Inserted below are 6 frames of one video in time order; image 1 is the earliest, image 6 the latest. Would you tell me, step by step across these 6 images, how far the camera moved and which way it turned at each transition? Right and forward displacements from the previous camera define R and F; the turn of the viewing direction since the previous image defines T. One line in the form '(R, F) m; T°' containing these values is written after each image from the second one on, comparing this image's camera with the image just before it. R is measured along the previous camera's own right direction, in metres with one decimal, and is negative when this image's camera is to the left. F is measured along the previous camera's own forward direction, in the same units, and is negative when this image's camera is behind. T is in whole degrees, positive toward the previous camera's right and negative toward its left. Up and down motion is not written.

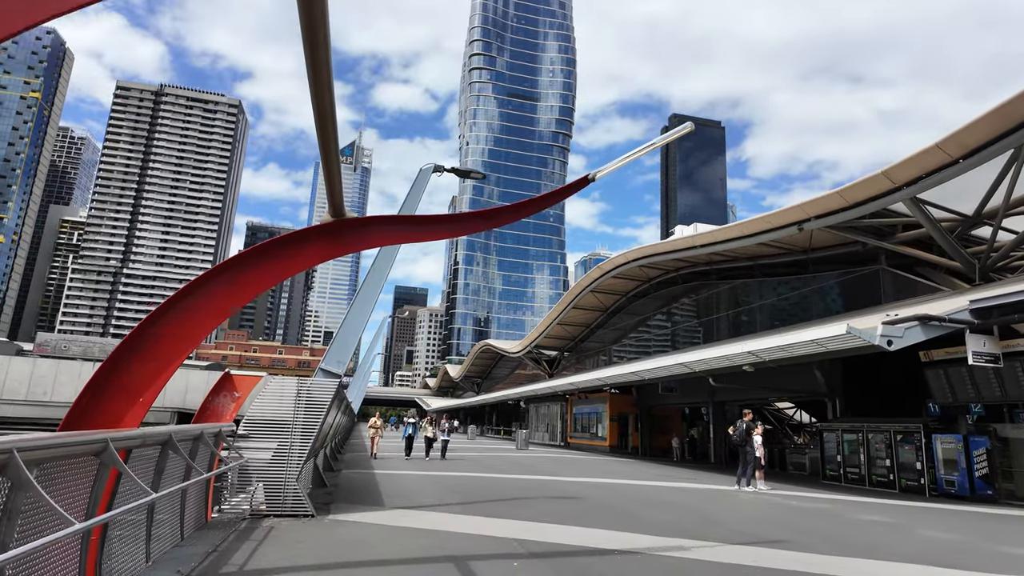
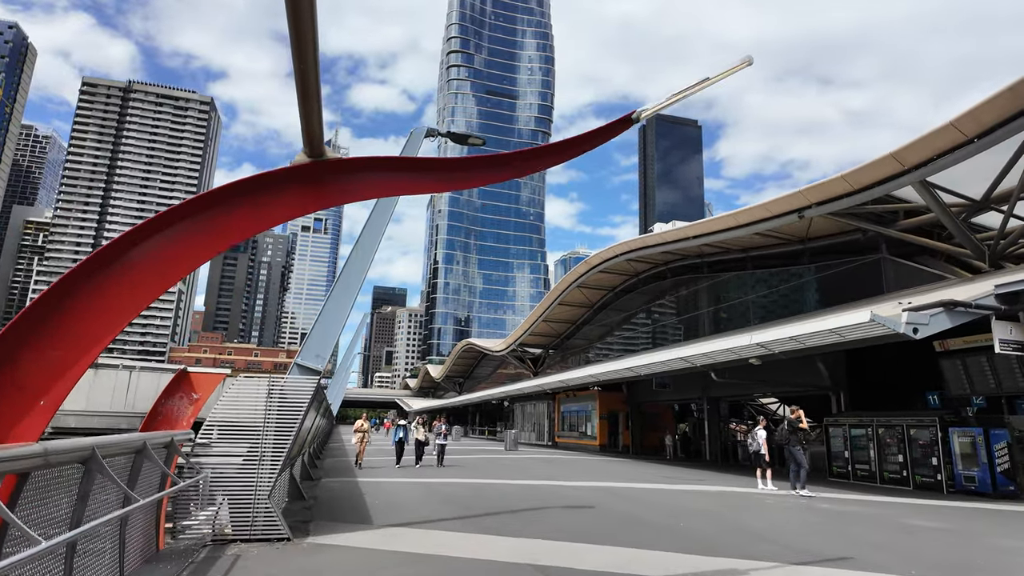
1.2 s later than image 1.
(-0.3, +1.0) m; +2°
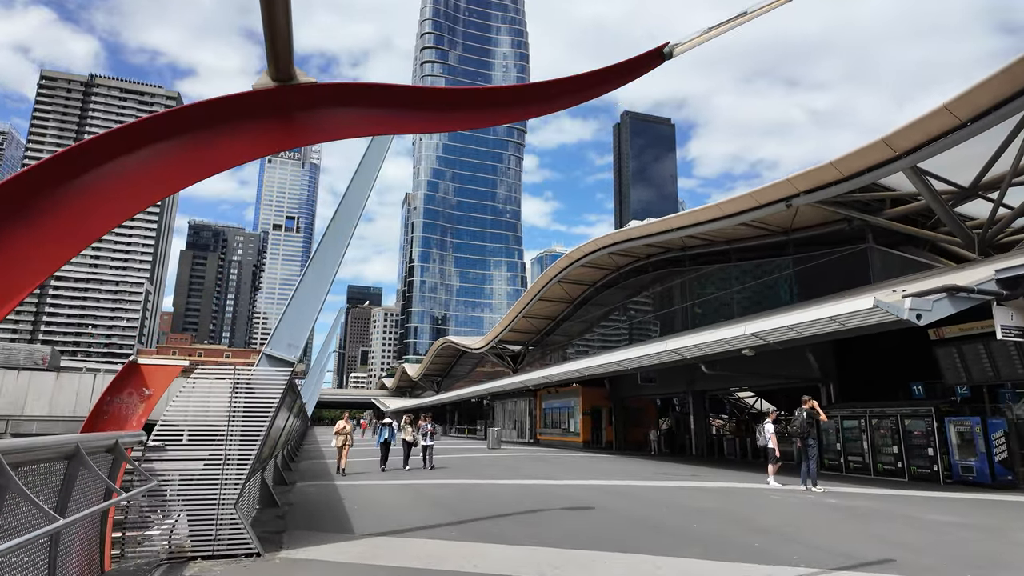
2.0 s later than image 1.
(-0.2, +0.6) m; +2°
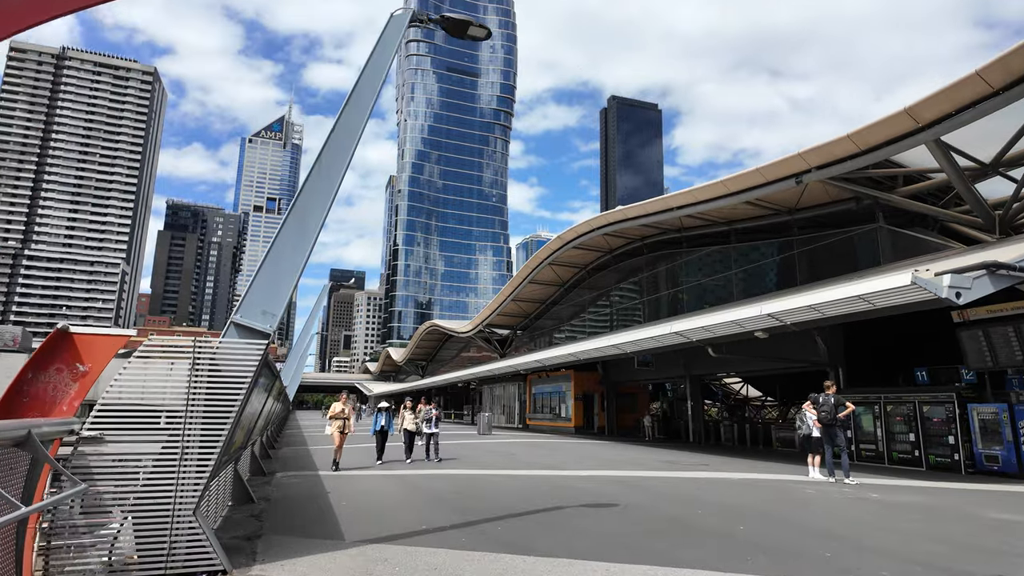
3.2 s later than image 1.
(-0.3, +1.0) m; +2°
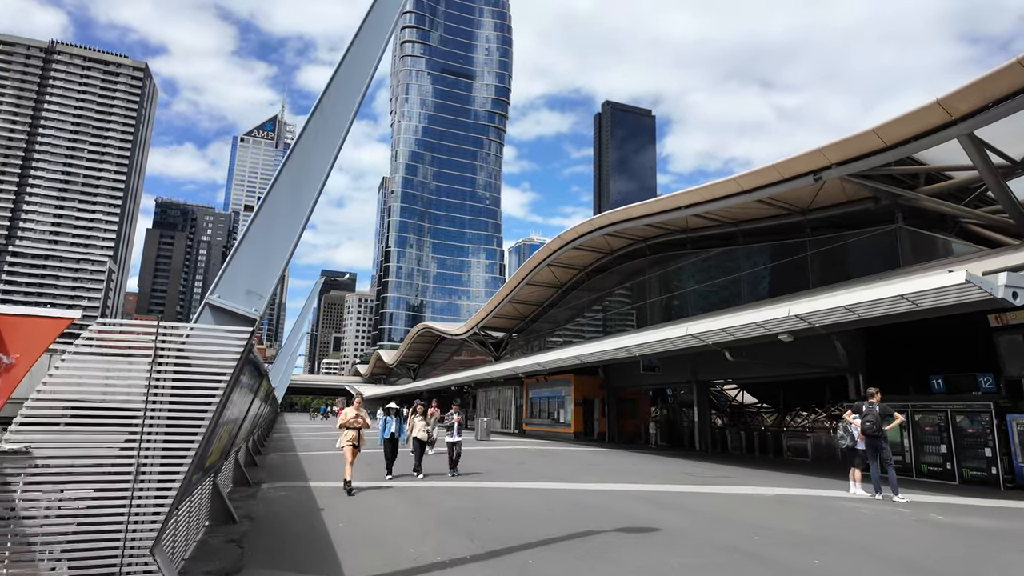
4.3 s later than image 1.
(-0.3, +0.9) m; +1°
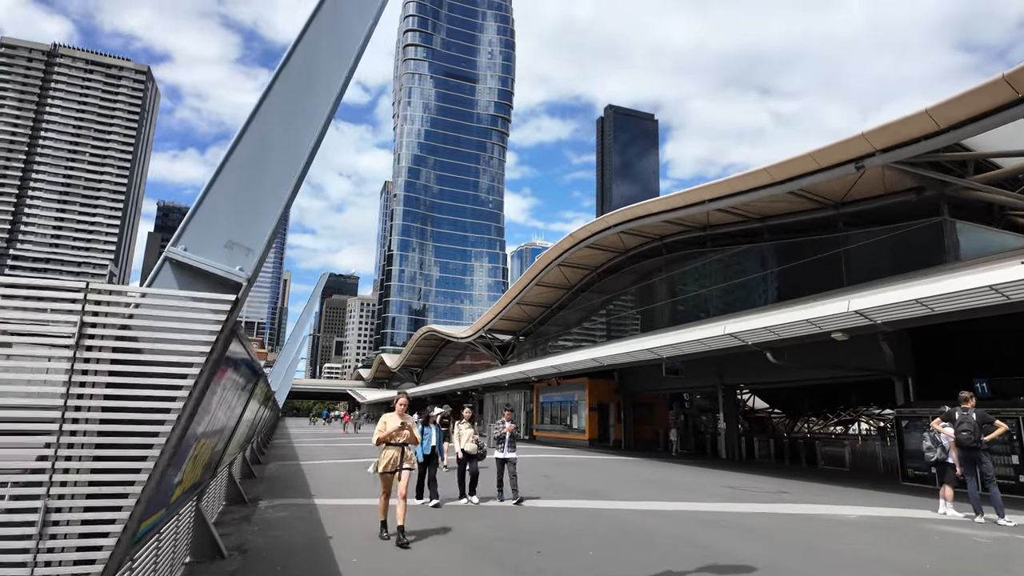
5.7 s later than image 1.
(-0.4, +1.1) m; 0°
